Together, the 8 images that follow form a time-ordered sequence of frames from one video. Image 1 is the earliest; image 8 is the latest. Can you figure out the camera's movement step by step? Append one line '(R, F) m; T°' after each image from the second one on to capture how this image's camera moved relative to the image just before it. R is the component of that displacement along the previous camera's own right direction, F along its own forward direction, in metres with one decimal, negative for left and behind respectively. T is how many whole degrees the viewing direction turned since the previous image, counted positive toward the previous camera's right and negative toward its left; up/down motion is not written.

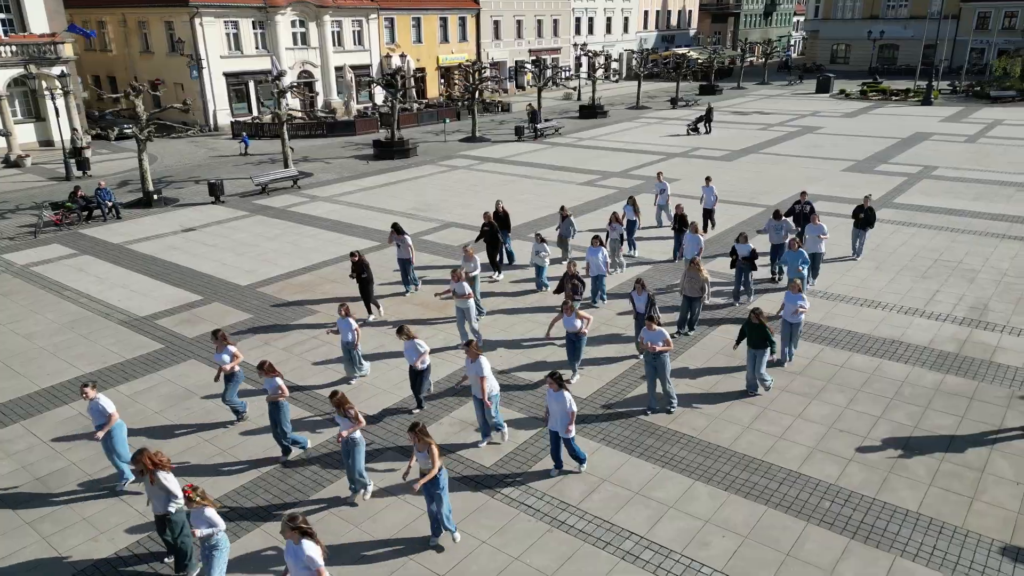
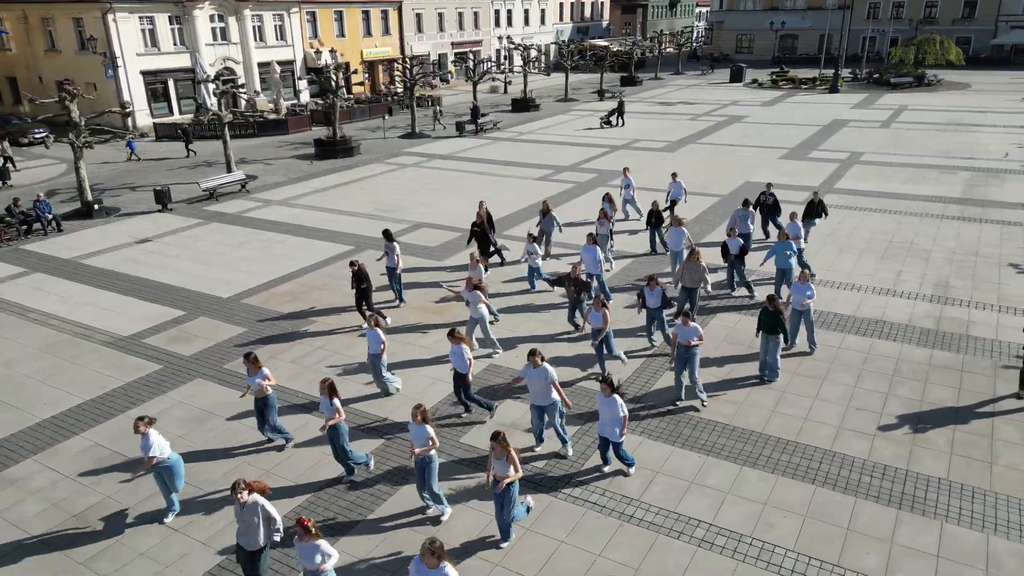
(-1.6, 0.0) m; +7°
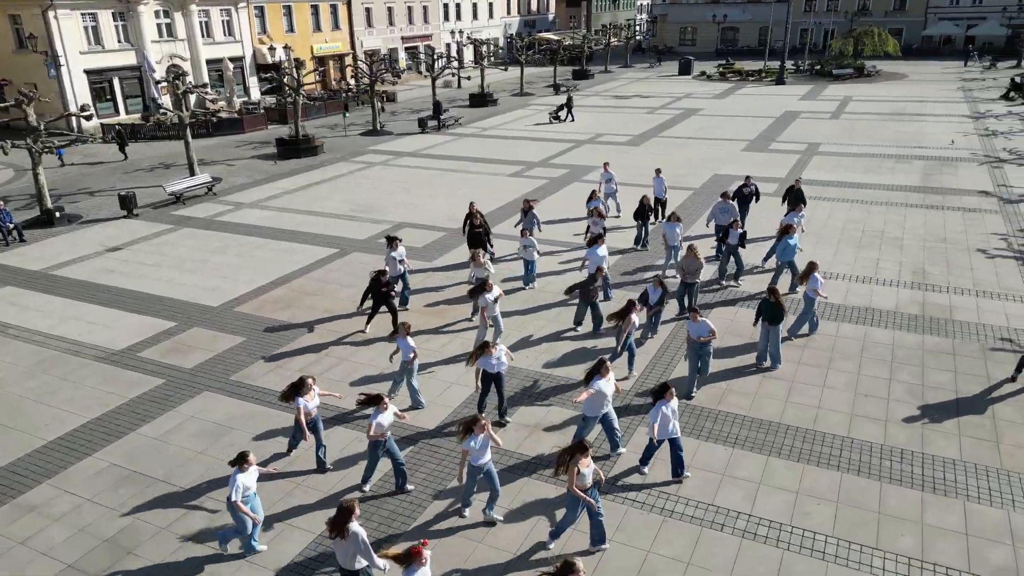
(-1.0, 0.0) m; +4°
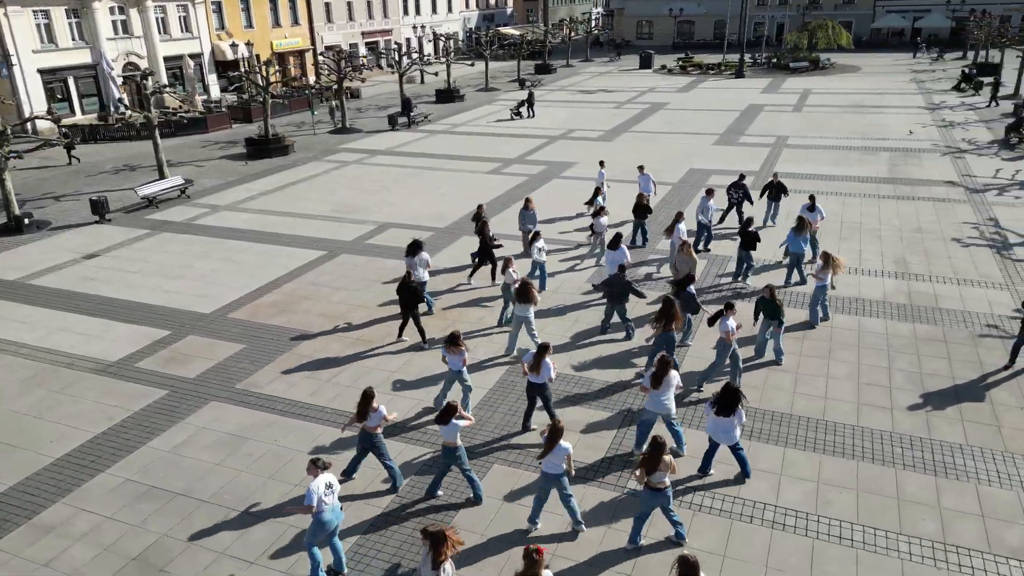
(-0.8, 0.0) m; +3°
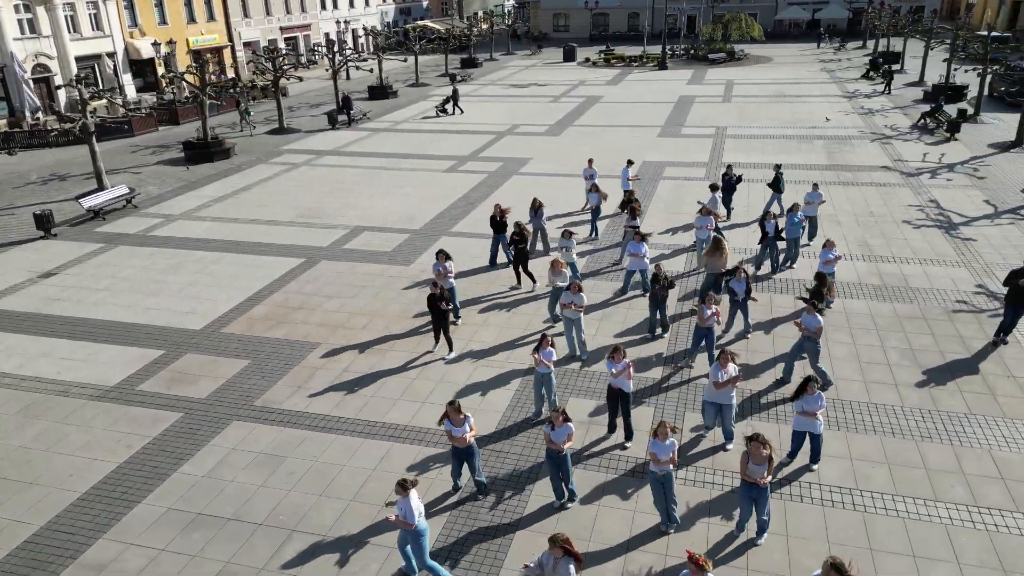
(-1.6, 0.0) m; +6°
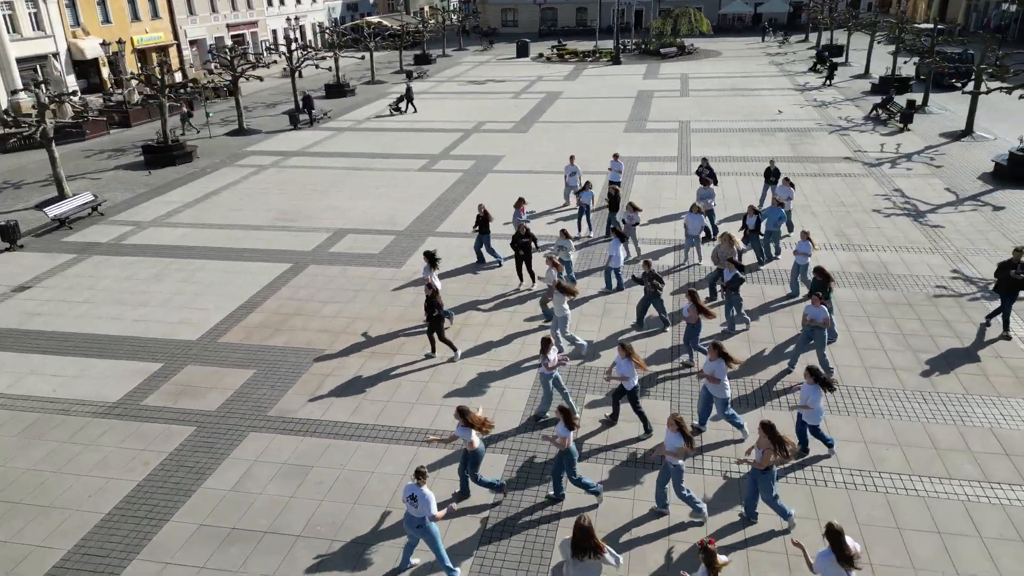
(-1.0, 0.0) m; +4°
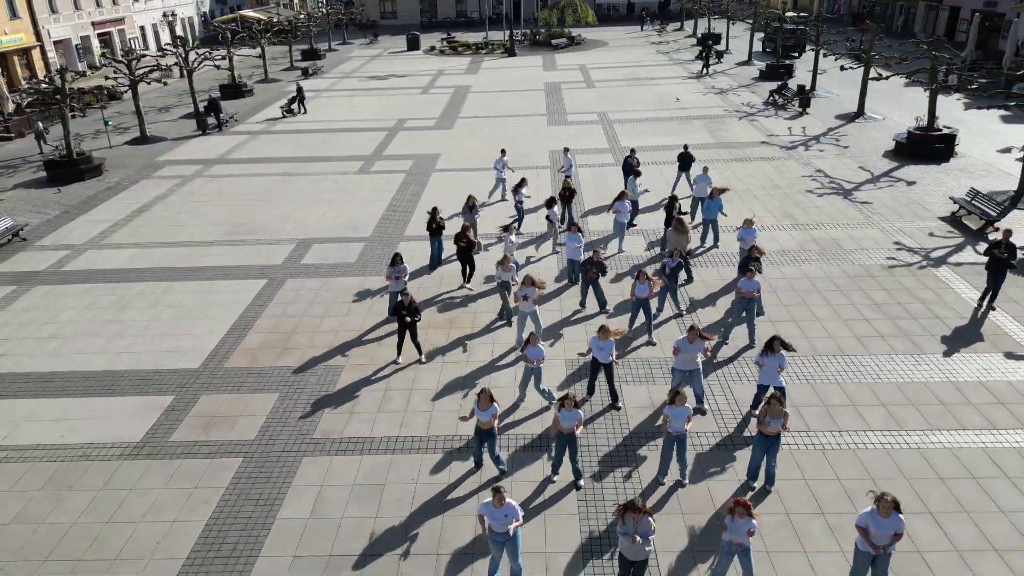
(-2.4, -0.1) m; +9°
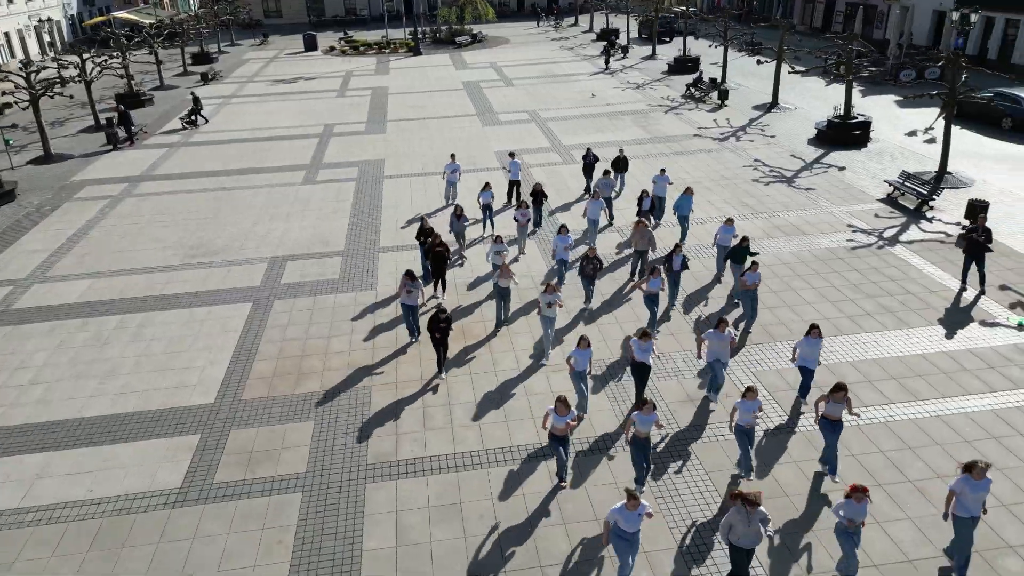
(-2.2, +0.1) m; +8°
